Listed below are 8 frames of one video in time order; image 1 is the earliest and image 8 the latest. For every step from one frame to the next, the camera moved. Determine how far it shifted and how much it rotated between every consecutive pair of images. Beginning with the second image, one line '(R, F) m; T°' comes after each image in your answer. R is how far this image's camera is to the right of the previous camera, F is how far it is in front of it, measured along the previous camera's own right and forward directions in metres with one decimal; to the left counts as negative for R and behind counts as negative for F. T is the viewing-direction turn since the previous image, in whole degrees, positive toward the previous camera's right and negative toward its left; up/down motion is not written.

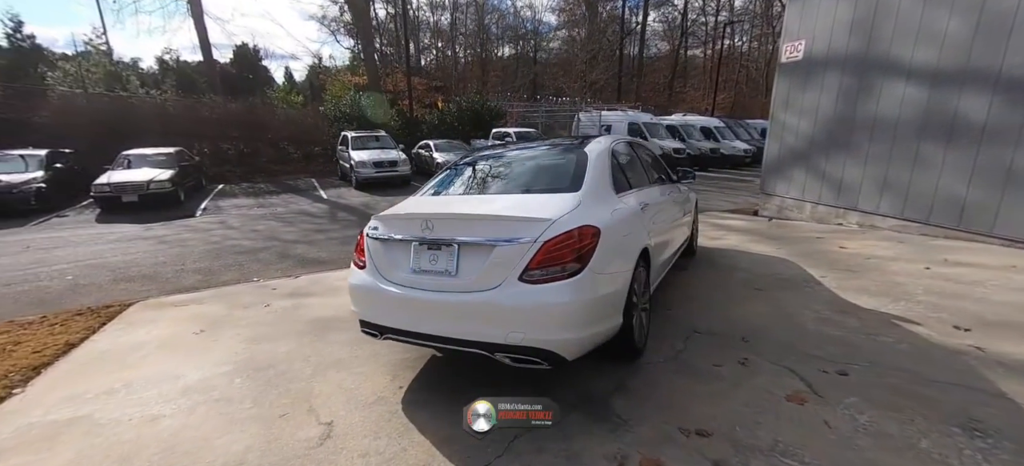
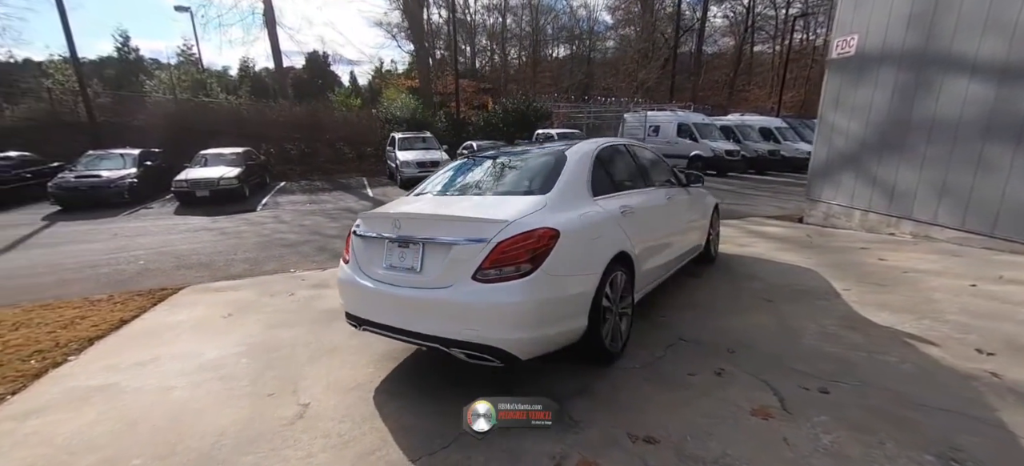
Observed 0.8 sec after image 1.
(+0.5, 0.0) m; -7°
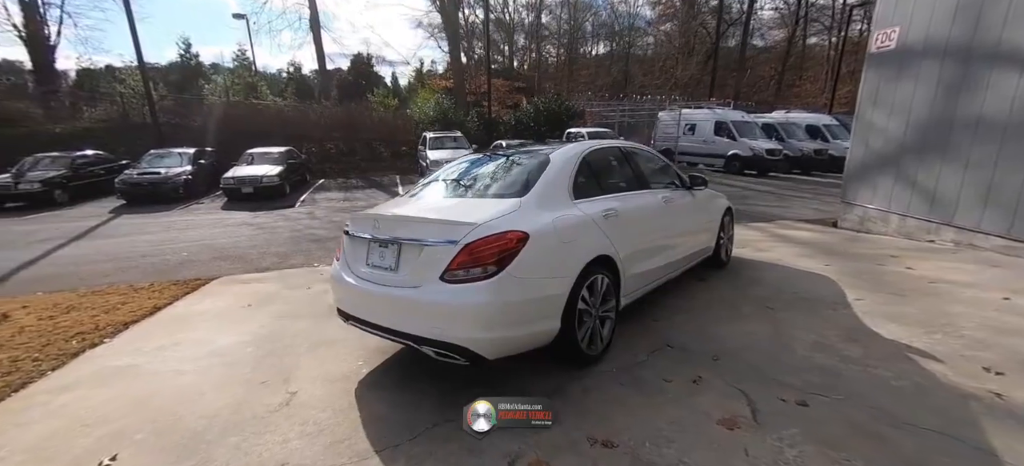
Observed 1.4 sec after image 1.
(+0.4, 0.0) m; -5°
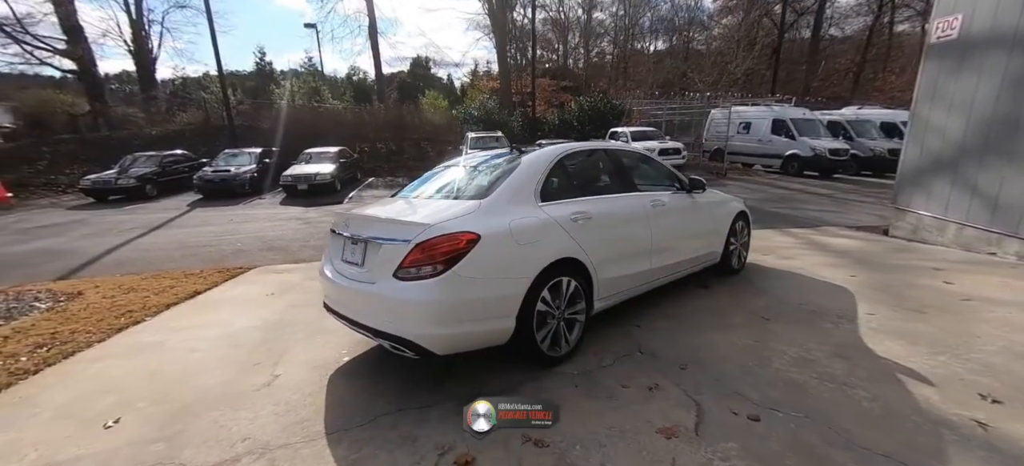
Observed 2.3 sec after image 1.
(+0.6, 0.0) m; -7°
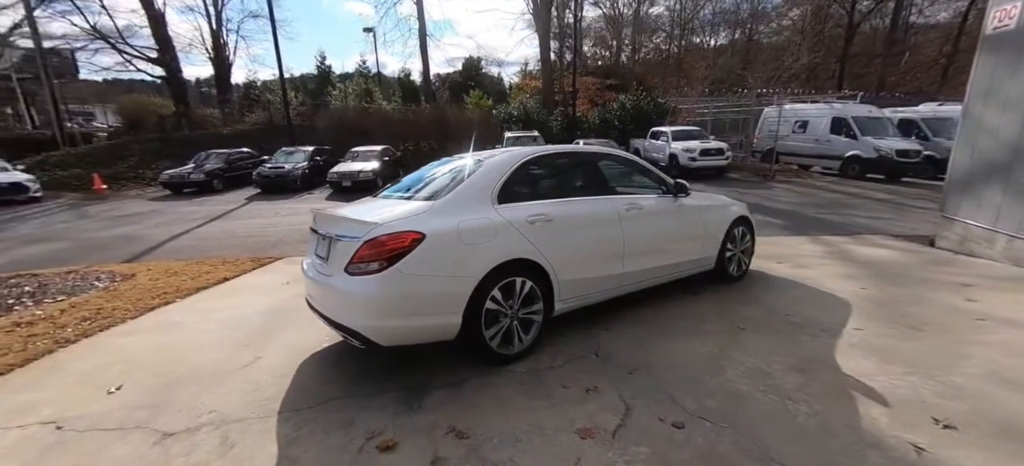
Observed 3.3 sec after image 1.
(+0.6, -0.1) m; -7°
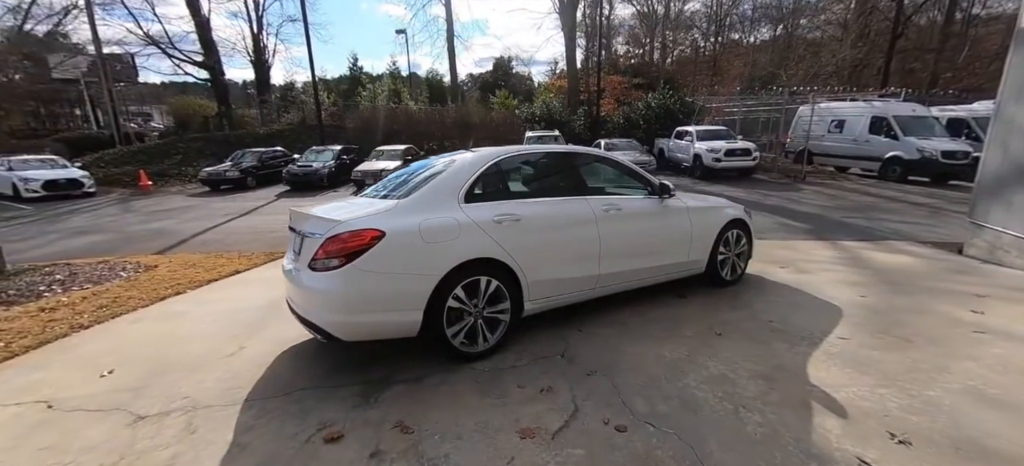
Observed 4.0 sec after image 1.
(+0.4, 0.0) m; -4°
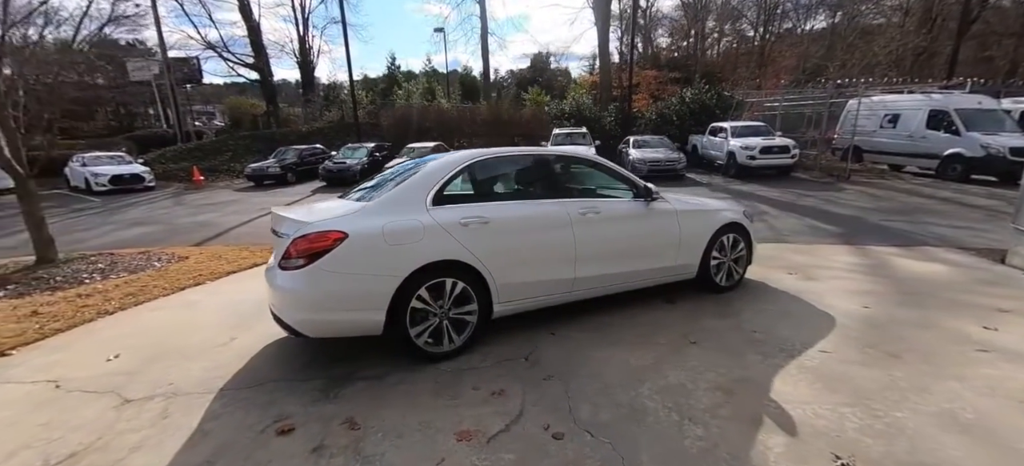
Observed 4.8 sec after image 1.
(+0.5, 0.0) m; -5°
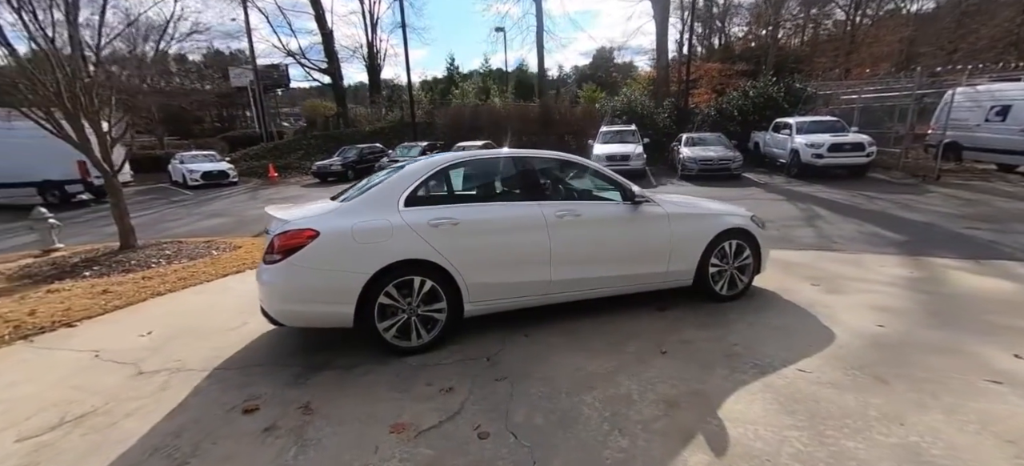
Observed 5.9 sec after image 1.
(+0.7, 0.0) m; -8°
